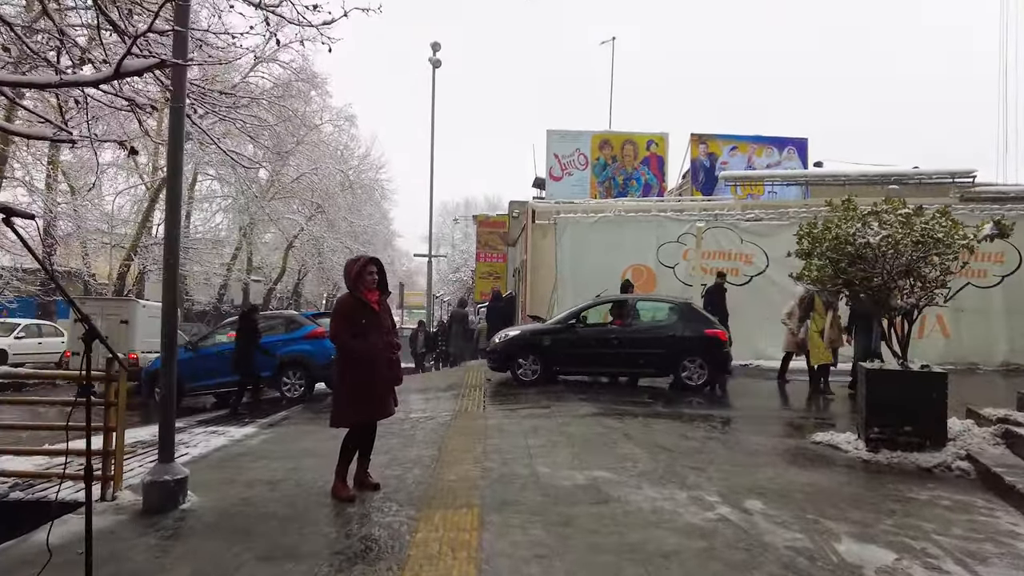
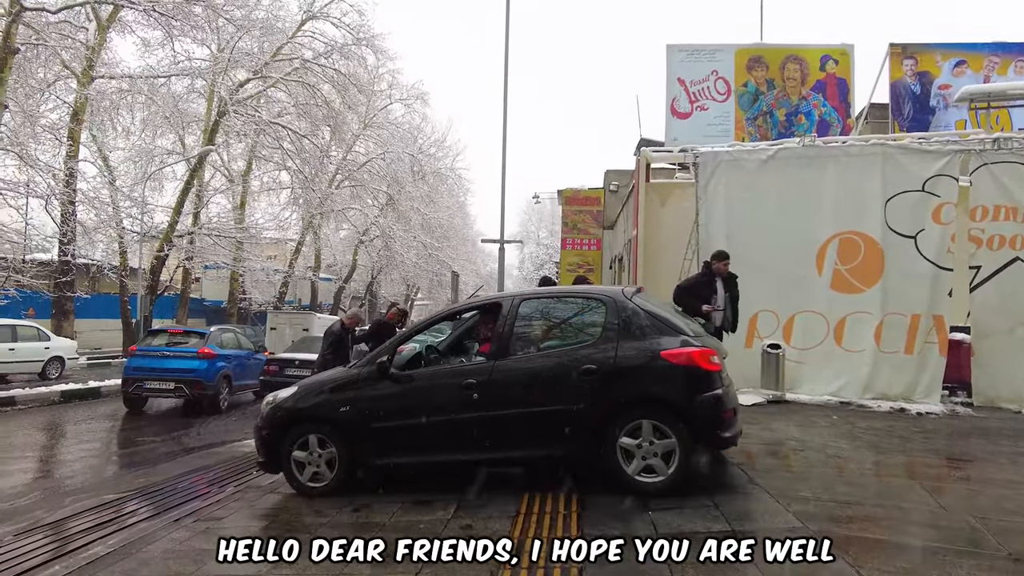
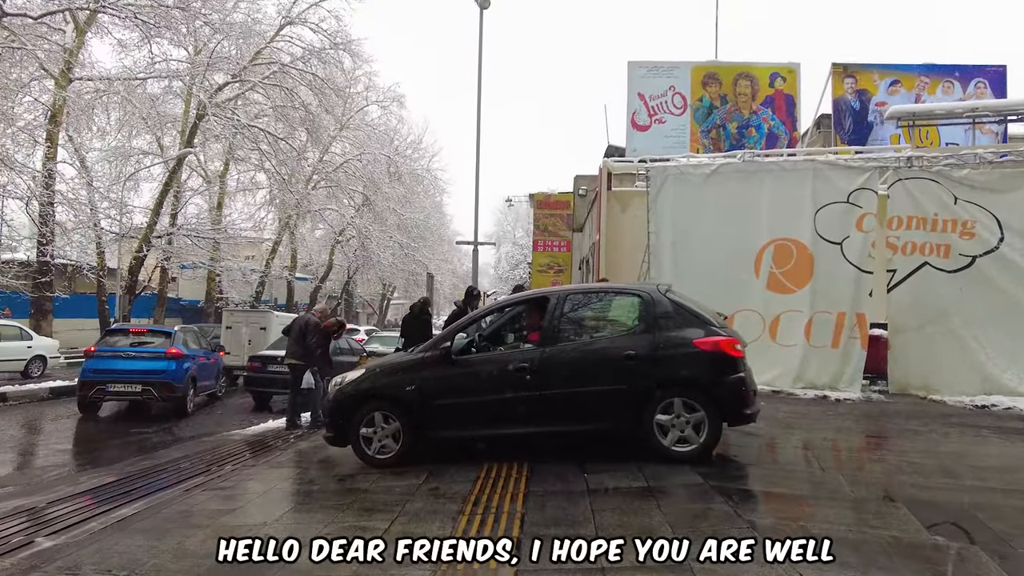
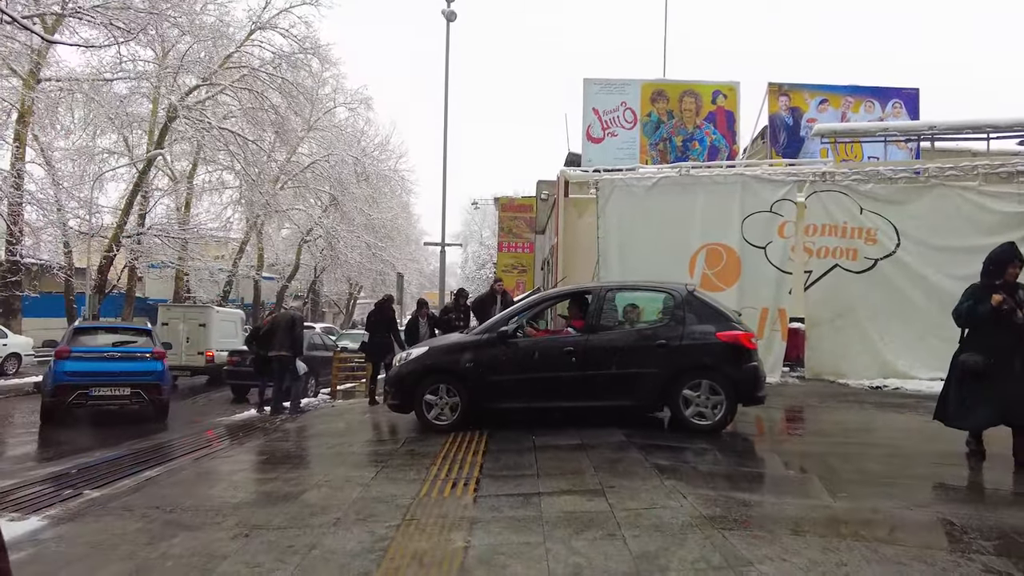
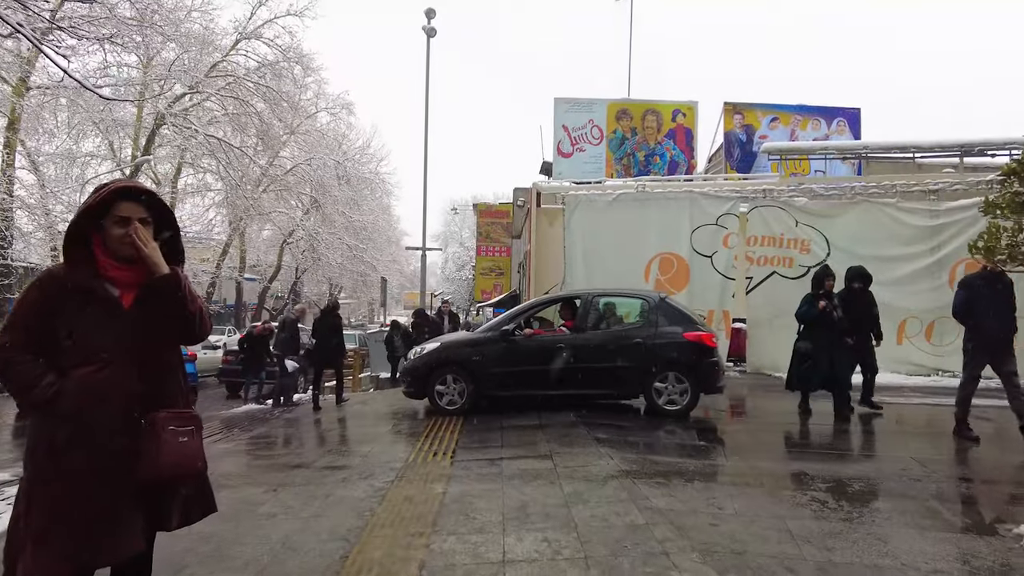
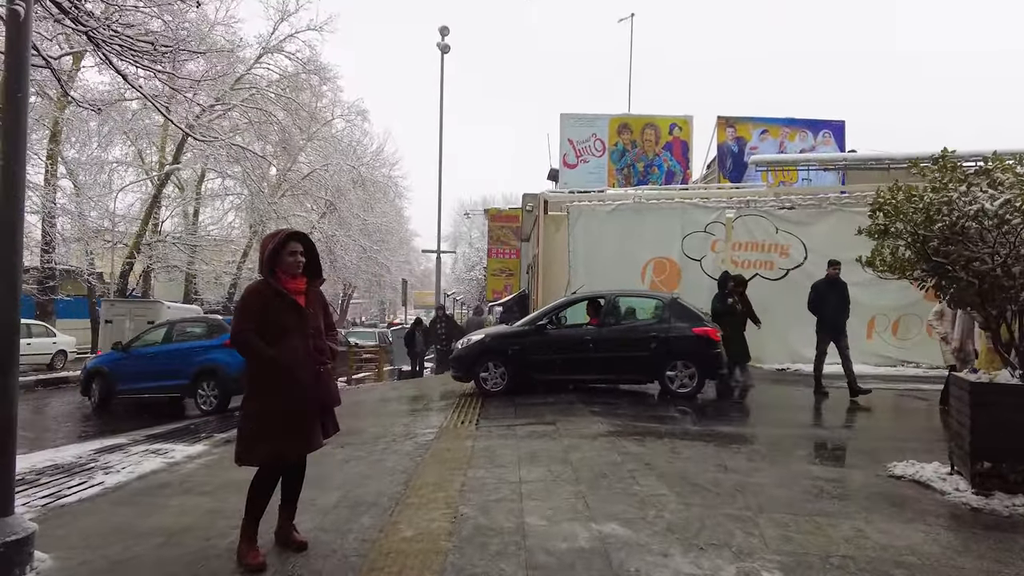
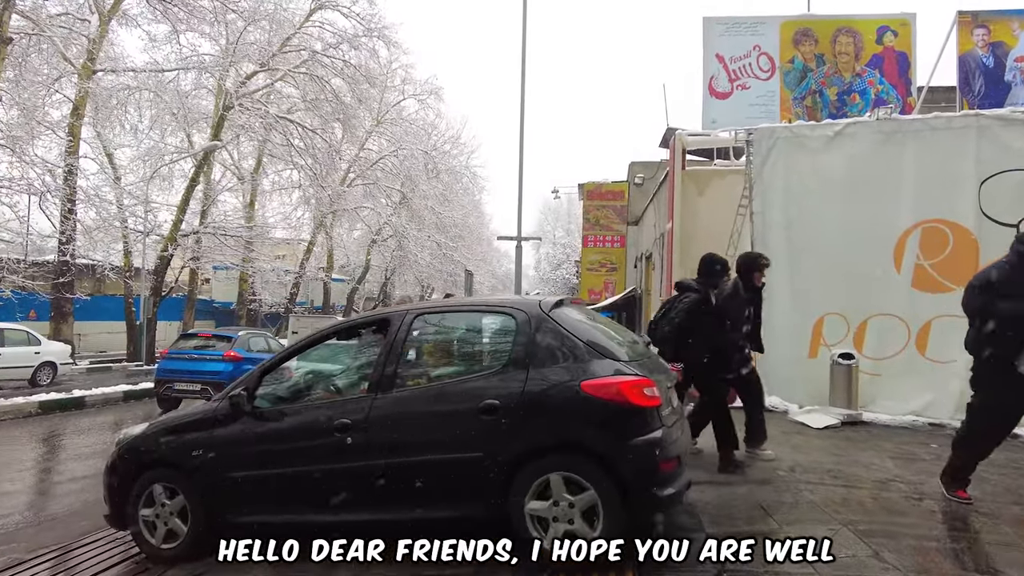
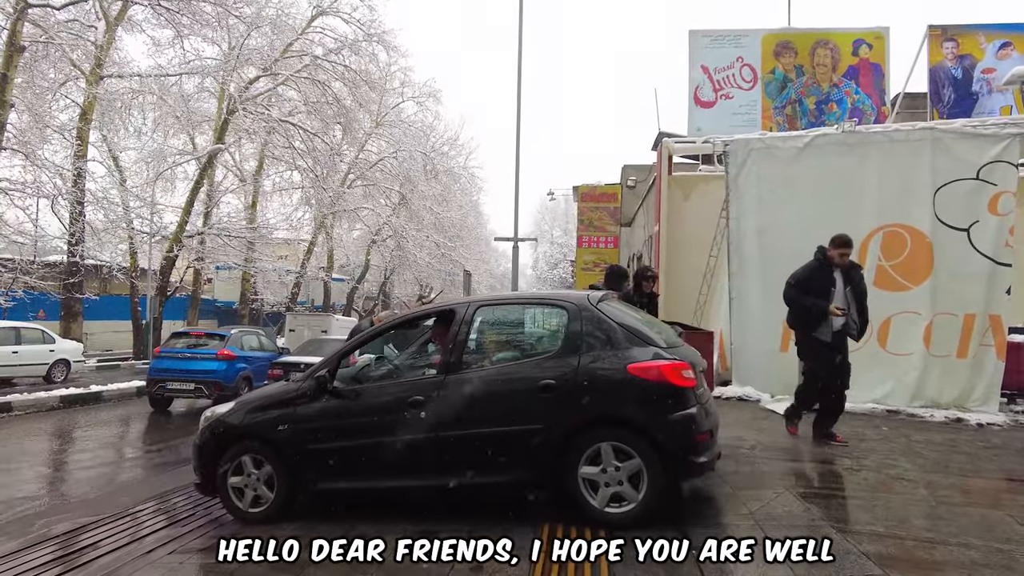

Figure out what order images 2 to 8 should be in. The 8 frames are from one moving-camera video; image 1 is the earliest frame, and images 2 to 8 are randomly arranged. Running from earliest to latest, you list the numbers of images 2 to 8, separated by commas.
6, 5, 4, 3, 2, 8, 7
